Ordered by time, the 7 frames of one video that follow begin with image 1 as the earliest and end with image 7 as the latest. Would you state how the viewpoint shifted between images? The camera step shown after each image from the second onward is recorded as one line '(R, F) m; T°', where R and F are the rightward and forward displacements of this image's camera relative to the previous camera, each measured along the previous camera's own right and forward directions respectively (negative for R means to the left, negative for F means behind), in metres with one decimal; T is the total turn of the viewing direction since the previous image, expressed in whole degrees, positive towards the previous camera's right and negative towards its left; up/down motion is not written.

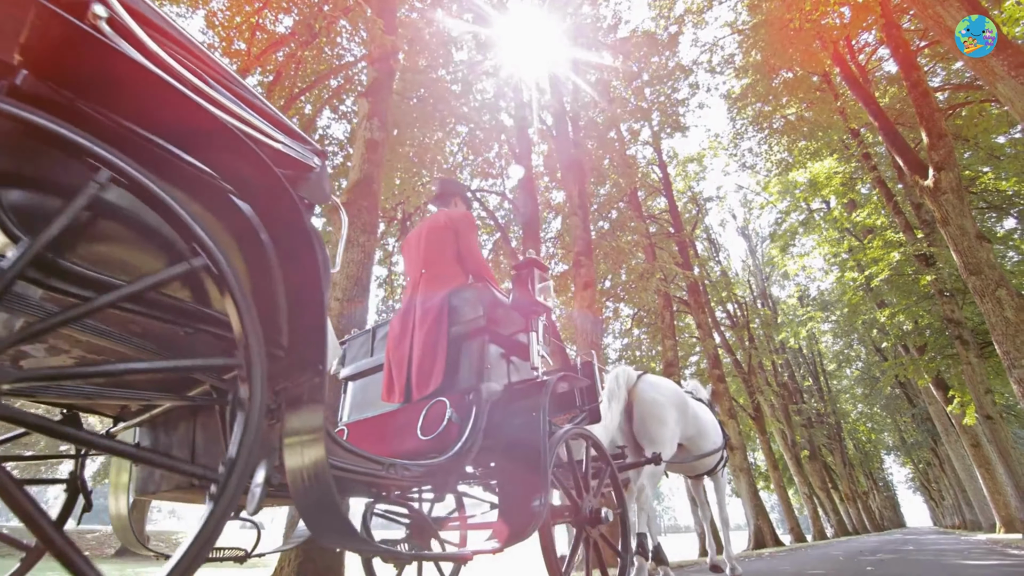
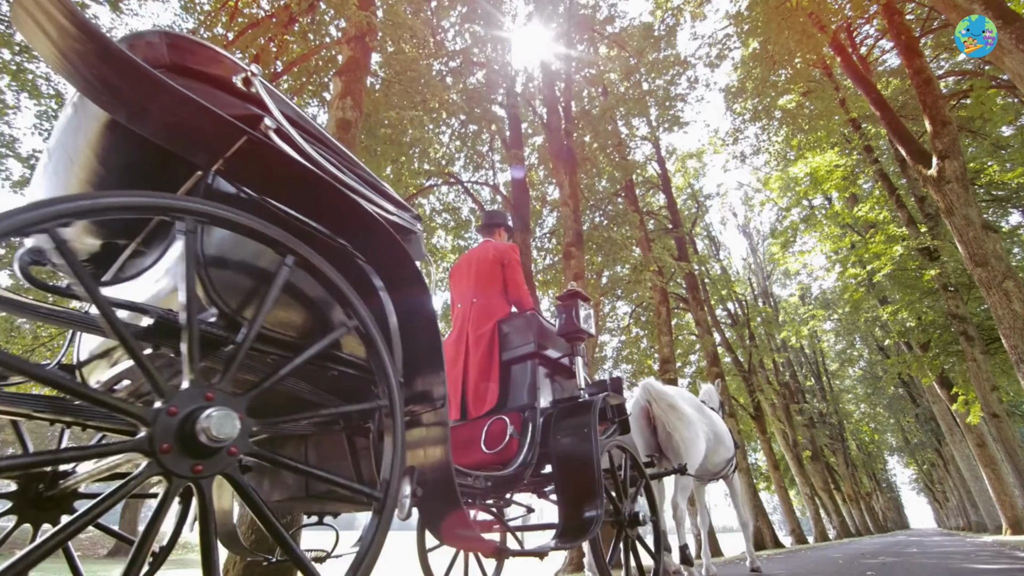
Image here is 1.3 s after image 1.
(+0.3, +0.3) m; 0°
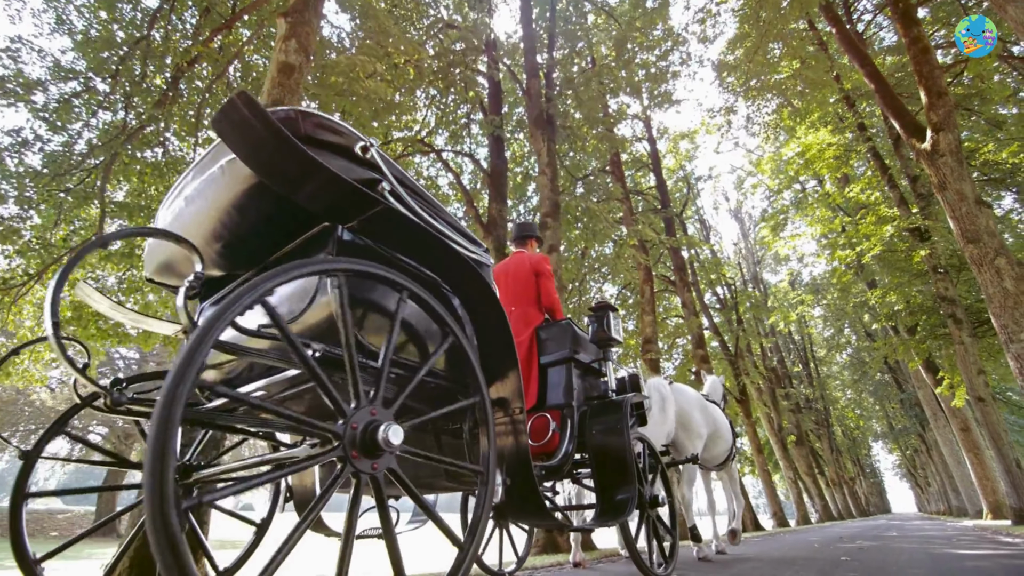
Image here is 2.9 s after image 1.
(+0.4, +0.4) m; +1°
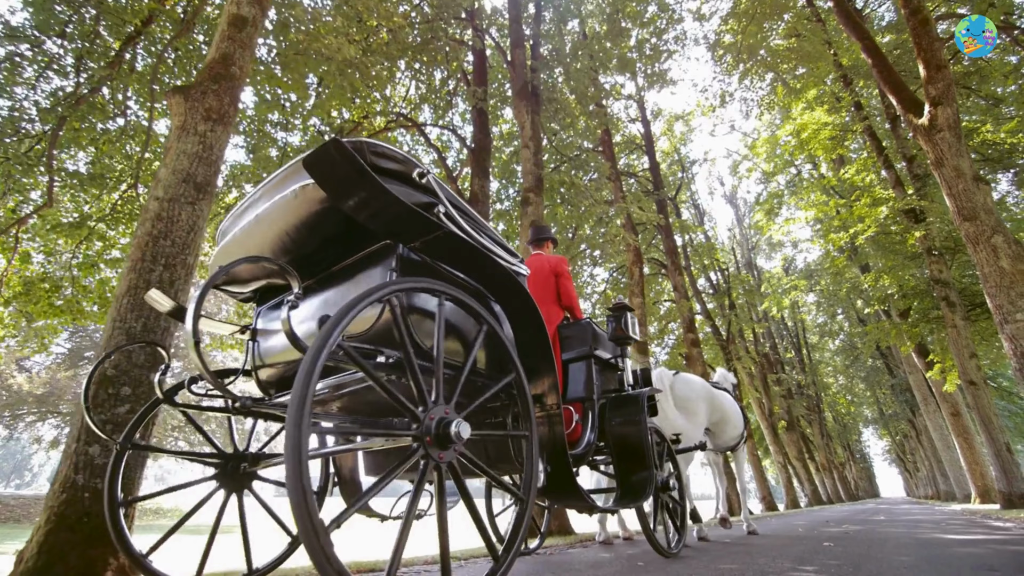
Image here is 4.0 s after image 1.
(+0.3, +0.3) m; 0°
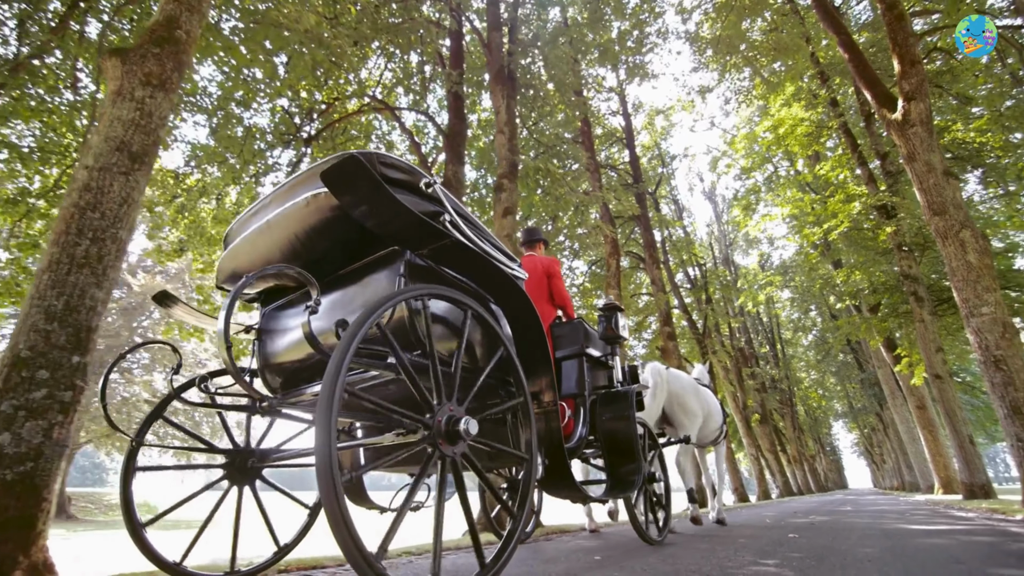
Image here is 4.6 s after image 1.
(+0.2, +0.2) m; +2°
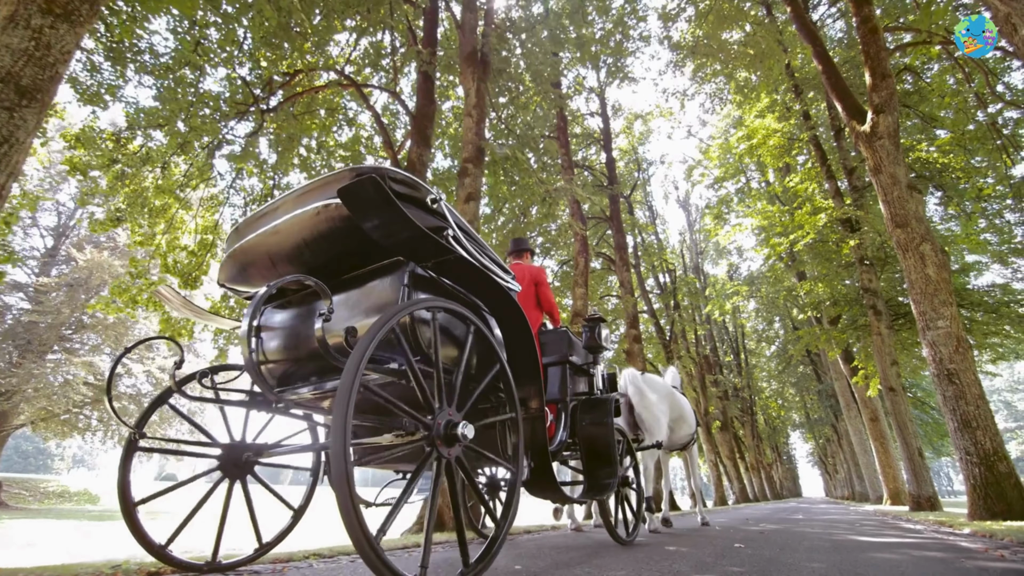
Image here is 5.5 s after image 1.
(+0.2, +0.3) m; +3°
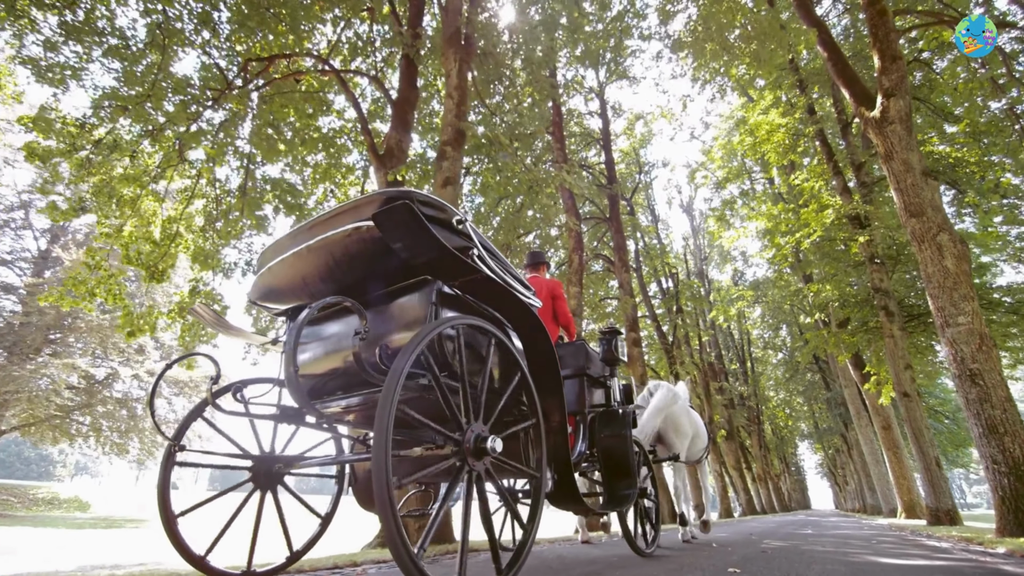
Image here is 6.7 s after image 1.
(+0.3, +0.6) m; -1°
